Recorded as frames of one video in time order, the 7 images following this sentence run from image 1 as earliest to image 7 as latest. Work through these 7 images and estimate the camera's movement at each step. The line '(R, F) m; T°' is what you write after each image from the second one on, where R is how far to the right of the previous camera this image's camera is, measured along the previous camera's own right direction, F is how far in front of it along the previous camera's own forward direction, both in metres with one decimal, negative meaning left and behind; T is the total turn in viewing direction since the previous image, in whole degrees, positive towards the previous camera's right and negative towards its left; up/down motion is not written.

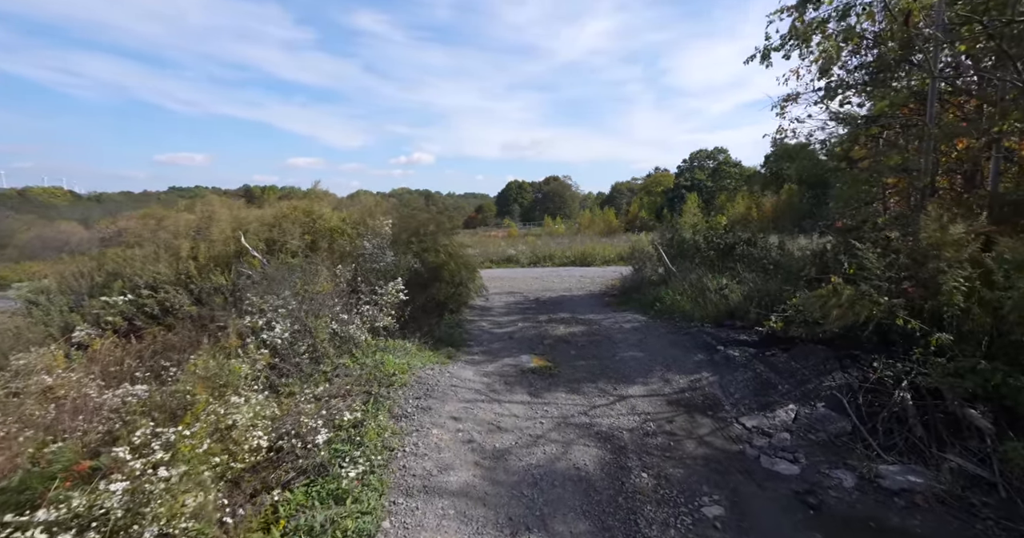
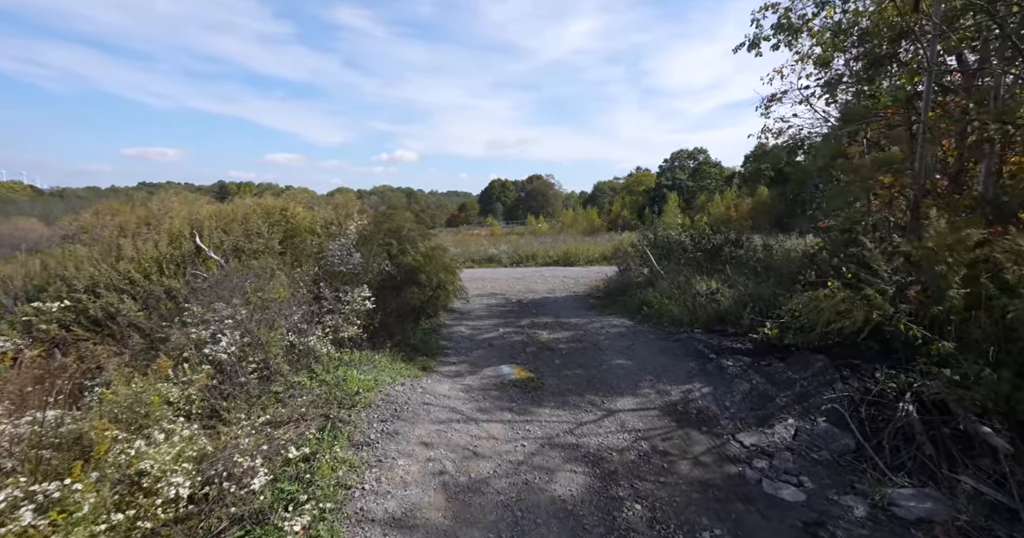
(0.0, +0.4) m; +2°
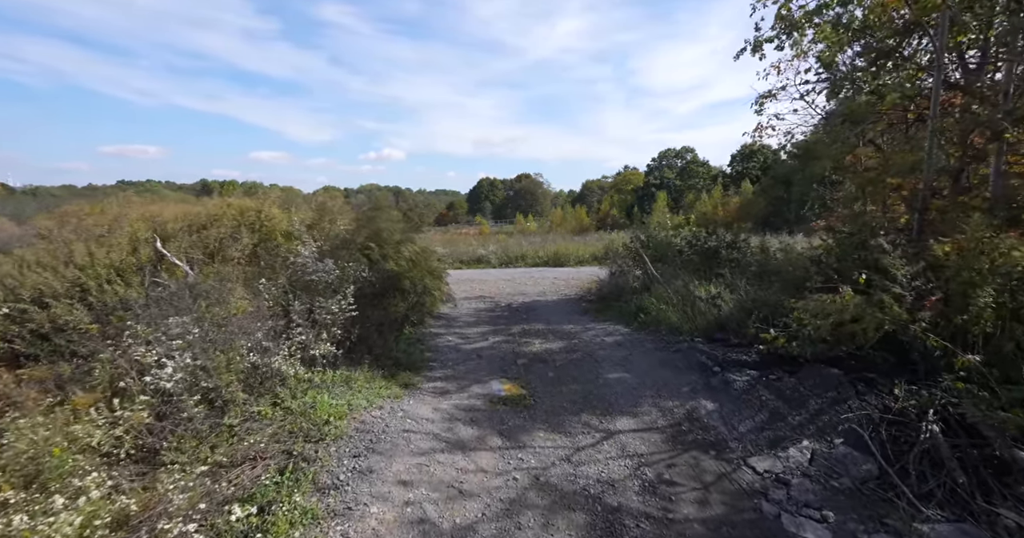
(0.0, +0.4) m; +1°
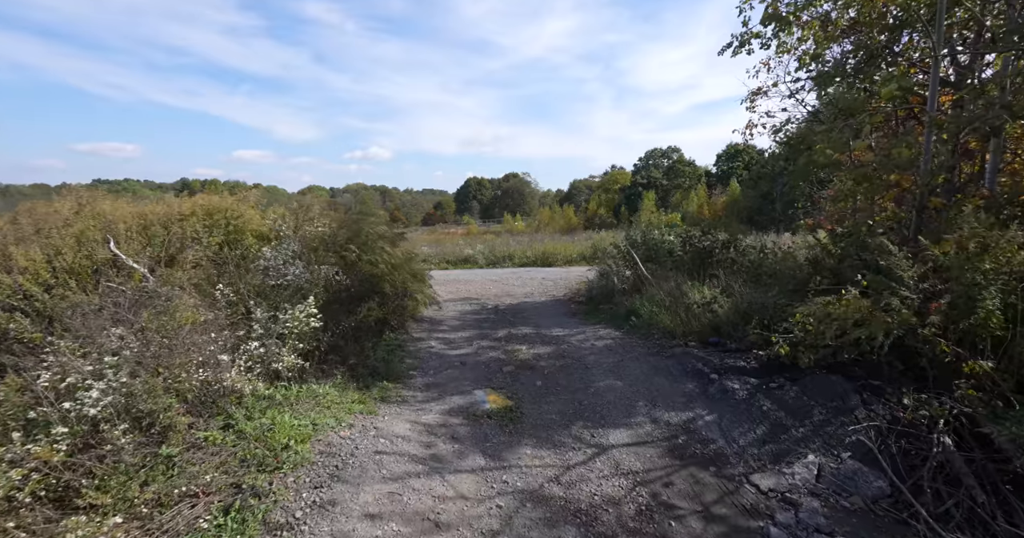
(0.0, +0.3) m; +1°
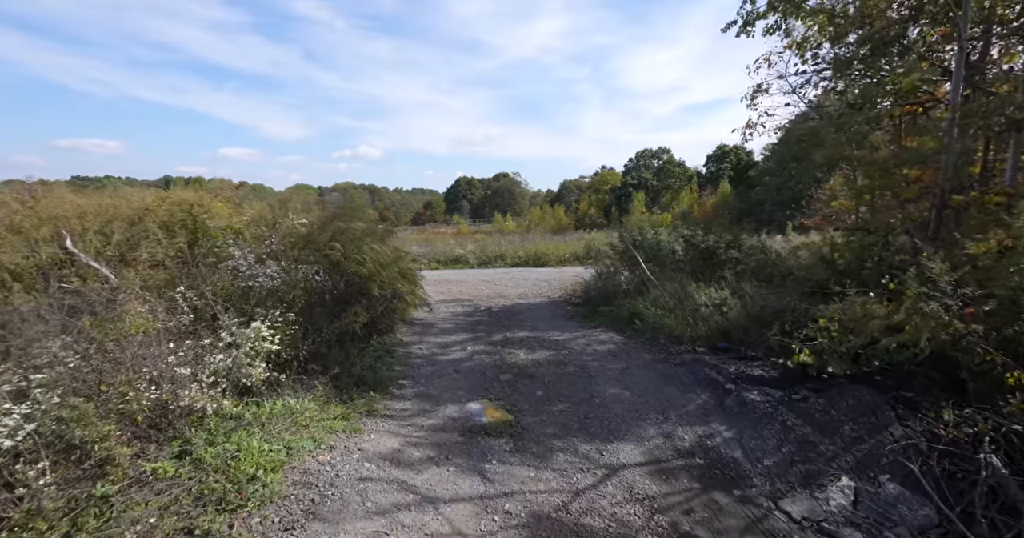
(-0.1, +0.4) m; +1°
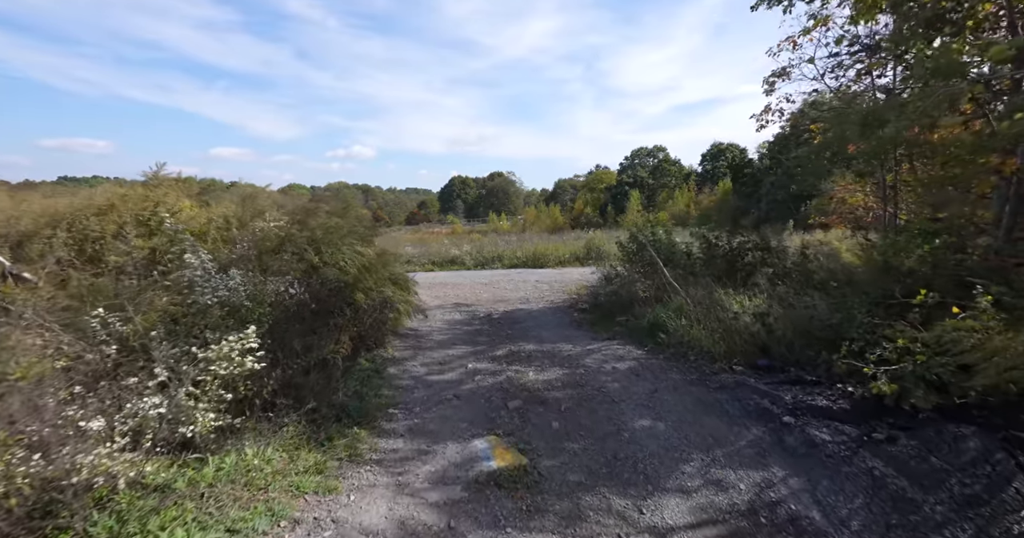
(-0.1, +0.8) m; +1°
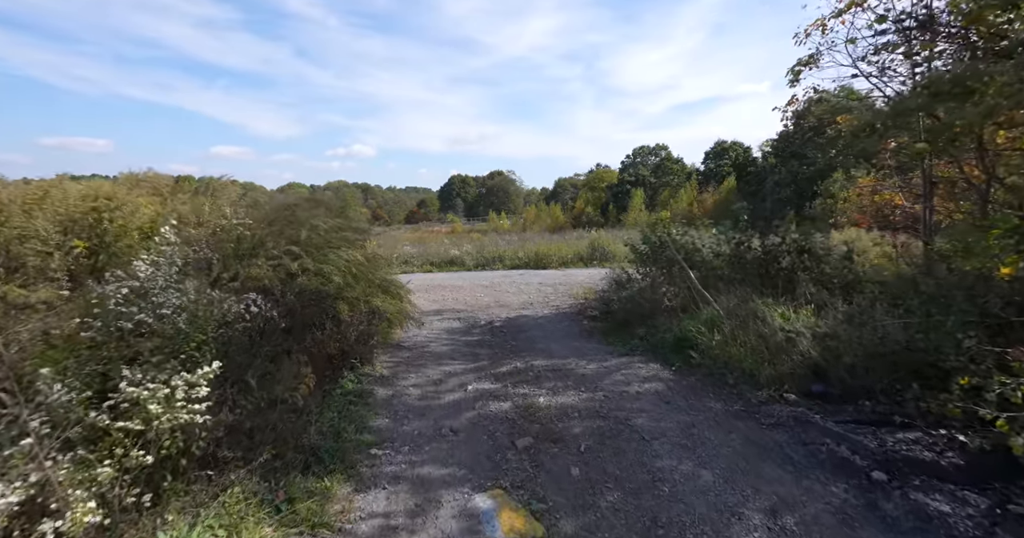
(-0.1, +0.8) m; 0°
